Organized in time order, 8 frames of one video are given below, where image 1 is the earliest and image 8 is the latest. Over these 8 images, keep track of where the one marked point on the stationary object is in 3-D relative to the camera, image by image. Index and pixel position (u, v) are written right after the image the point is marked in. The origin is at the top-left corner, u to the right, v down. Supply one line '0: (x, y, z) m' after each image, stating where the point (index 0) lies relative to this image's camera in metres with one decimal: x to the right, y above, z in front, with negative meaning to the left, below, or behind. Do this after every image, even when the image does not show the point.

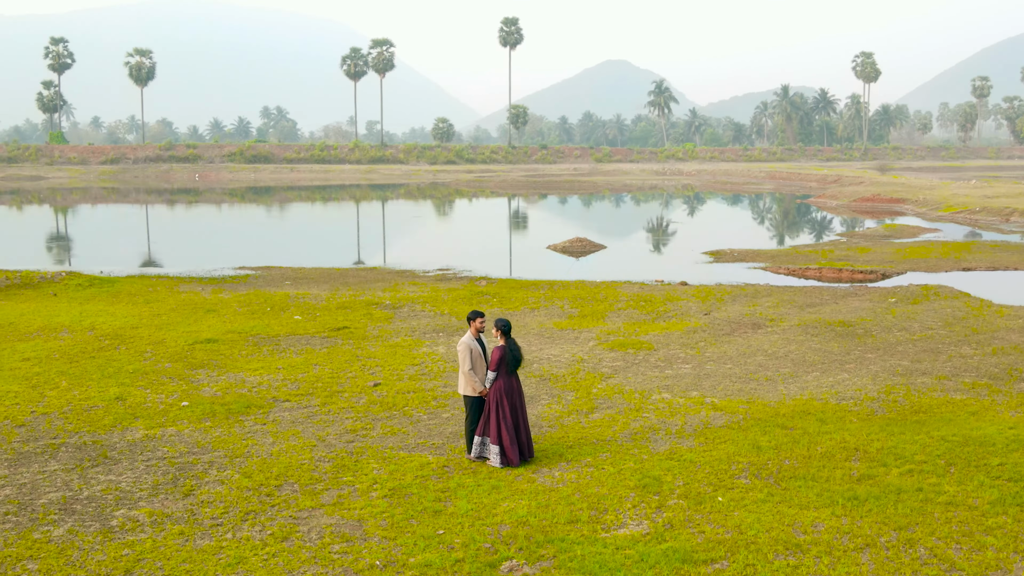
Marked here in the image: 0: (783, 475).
0: (+2.0, -1.4, +9.0) m
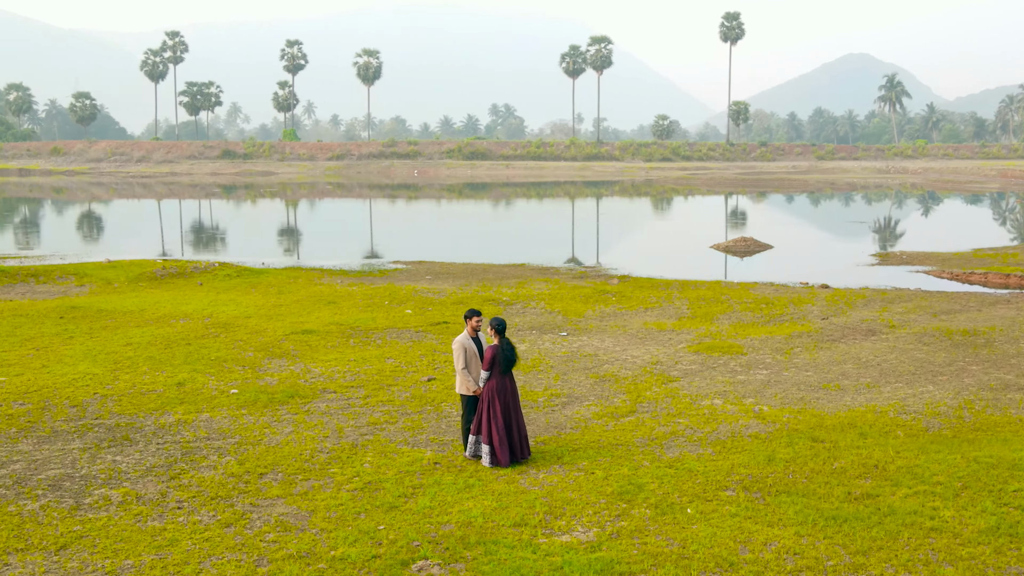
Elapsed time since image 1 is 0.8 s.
0: (+1.8, -1.4, +8.5) m
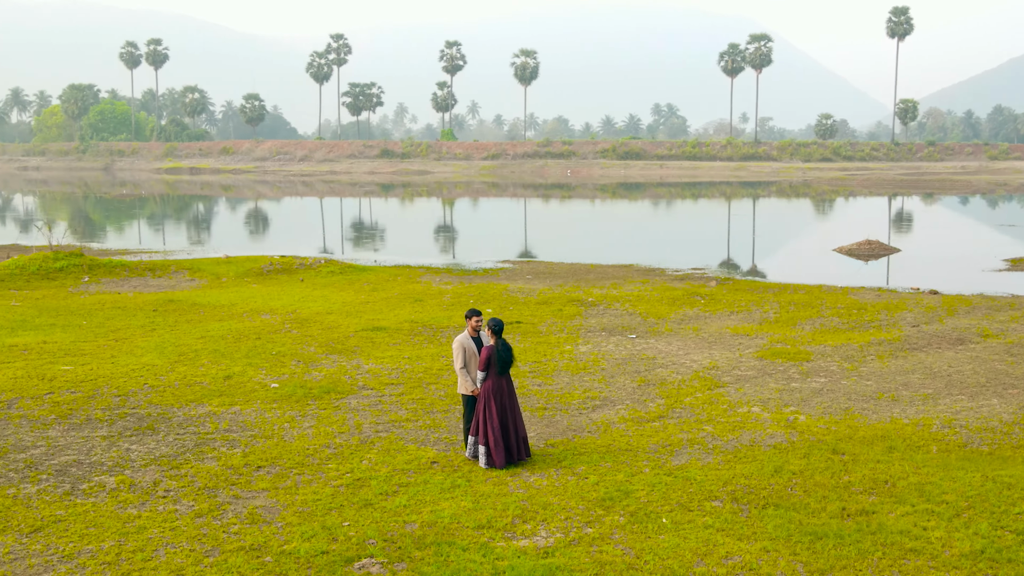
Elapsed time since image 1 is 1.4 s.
0: (+1.7, -1.5, +8.2) m
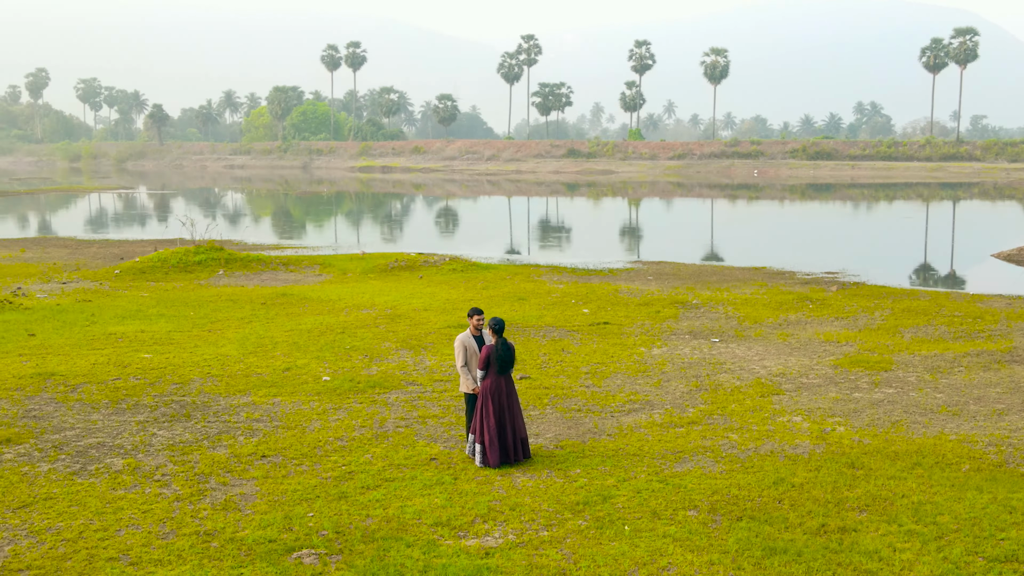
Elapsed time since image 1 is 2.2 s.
0: (+1.5, -1.5, +8.0) m
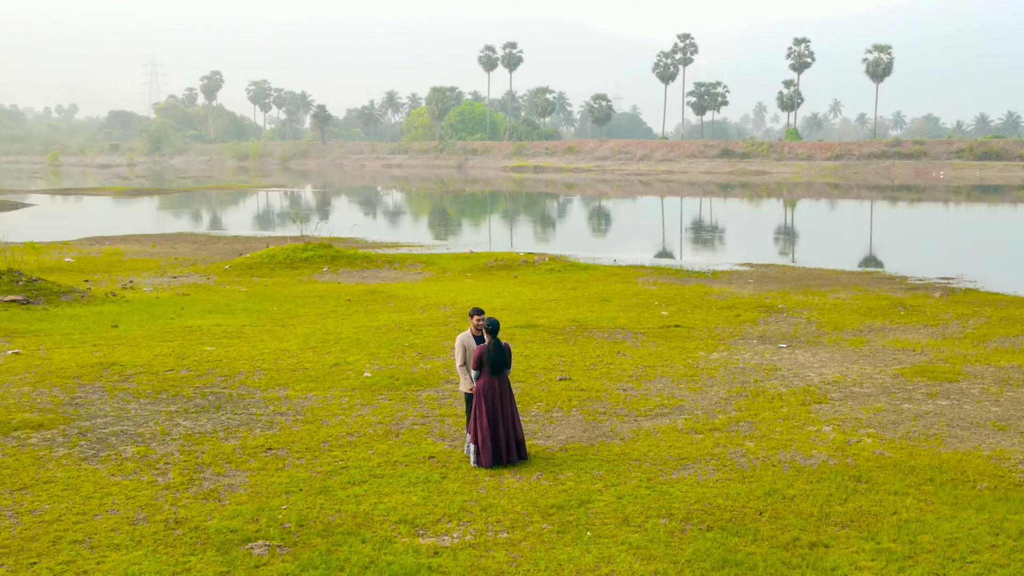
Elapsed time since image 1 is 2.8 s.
0: (+1.3, -1.5, +7.8) m
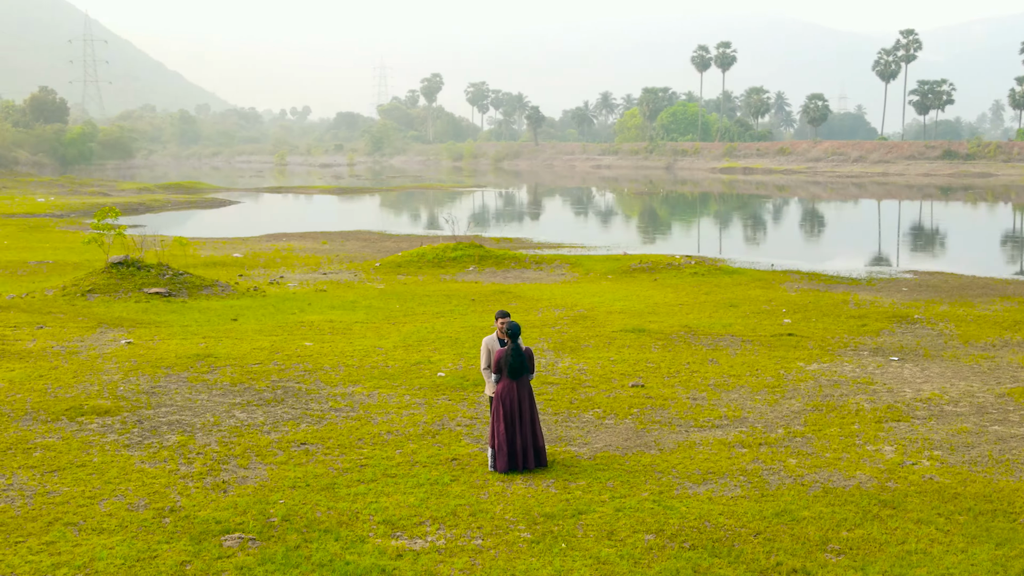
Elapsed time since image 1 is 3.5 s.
0: (+1.1, -1.6, +7.4) m
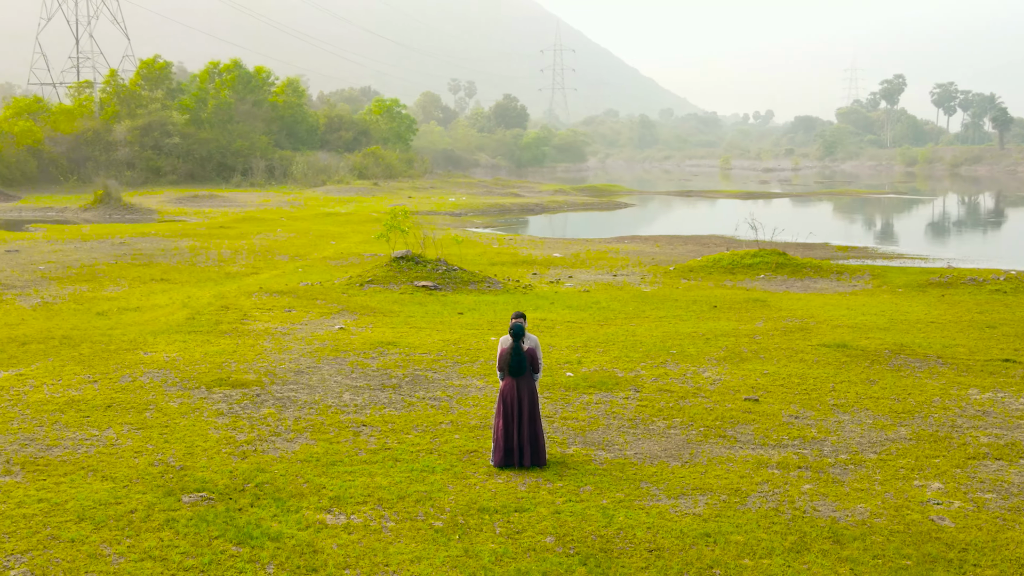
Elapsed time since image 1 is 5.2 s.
0: (+0.4, -1.6, +7.4) m
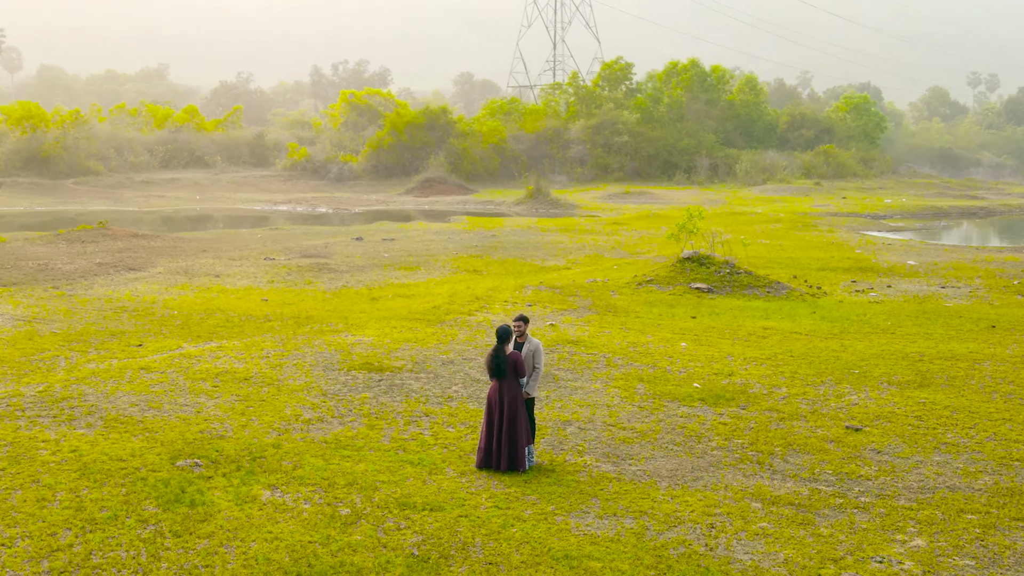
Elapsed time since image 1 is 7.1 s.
0: (-0.5, -1.6, +7.4) m
